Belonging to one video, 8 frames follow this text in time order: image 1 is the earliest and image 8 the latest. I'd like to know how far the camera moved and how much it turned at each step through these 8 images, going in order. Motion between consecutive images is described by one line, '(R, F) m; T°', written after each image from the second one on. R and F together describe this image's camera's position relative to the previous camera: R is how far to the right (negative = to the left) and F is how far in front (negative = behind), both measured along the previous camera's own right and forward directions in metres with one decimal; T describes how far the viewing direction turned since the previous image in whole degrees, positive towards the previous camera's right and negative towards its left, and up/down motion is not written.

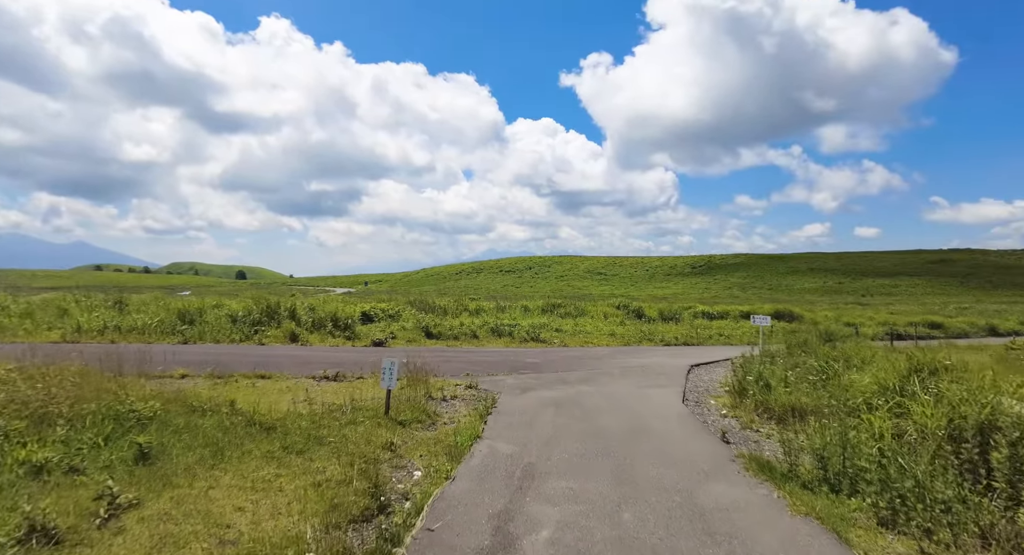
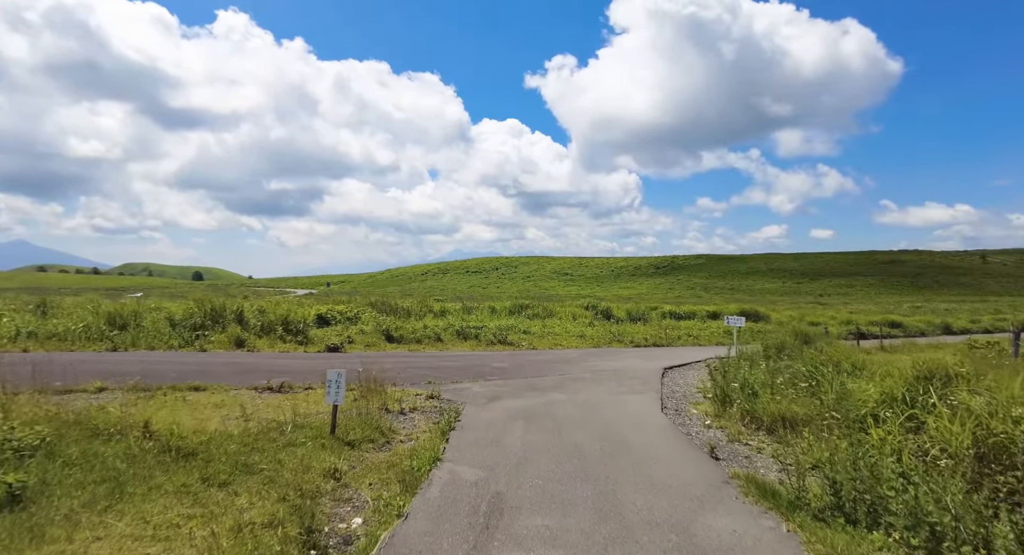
(0.0, +1.0) m; +4°
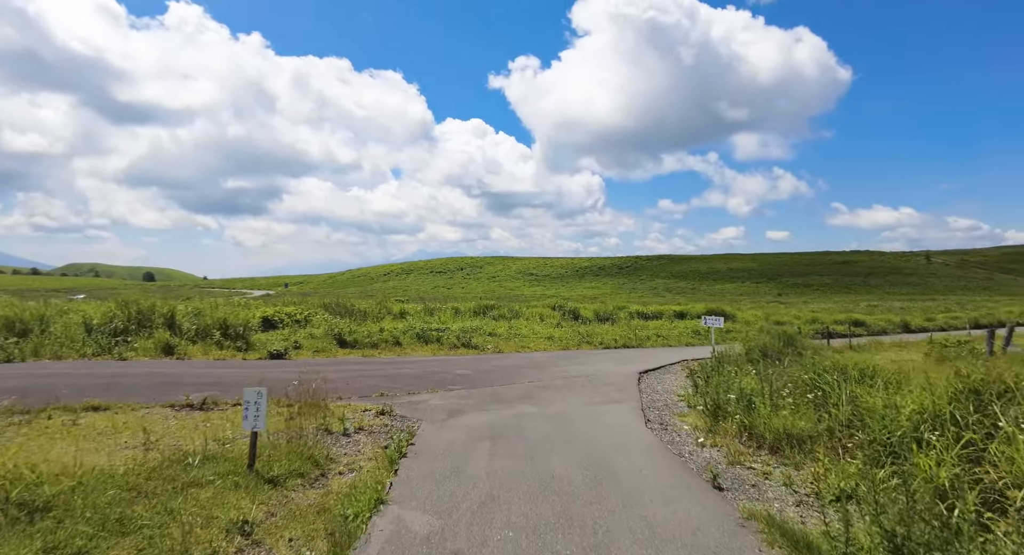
(0.0, +1.4) m; +4°
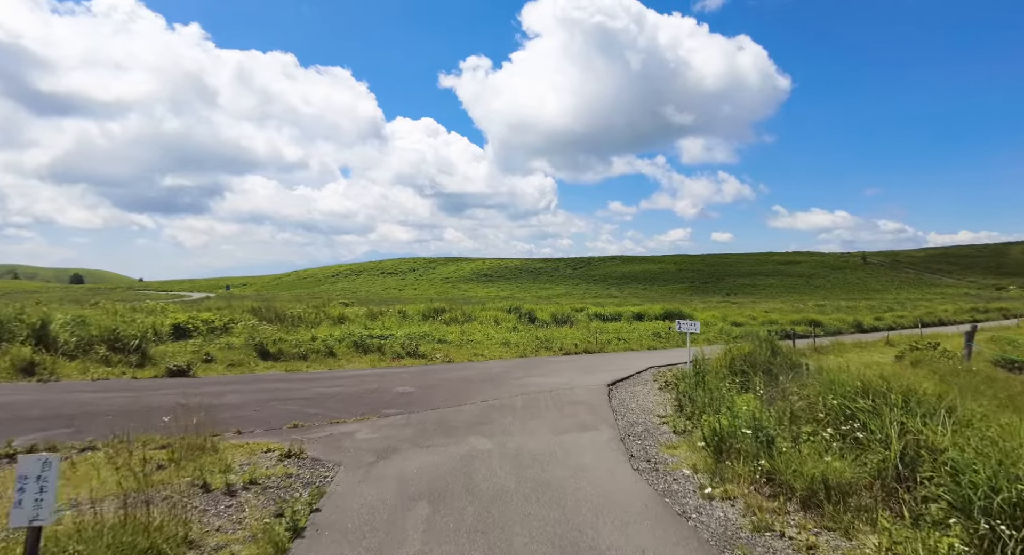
(+0.1, +2.1) m; +5°
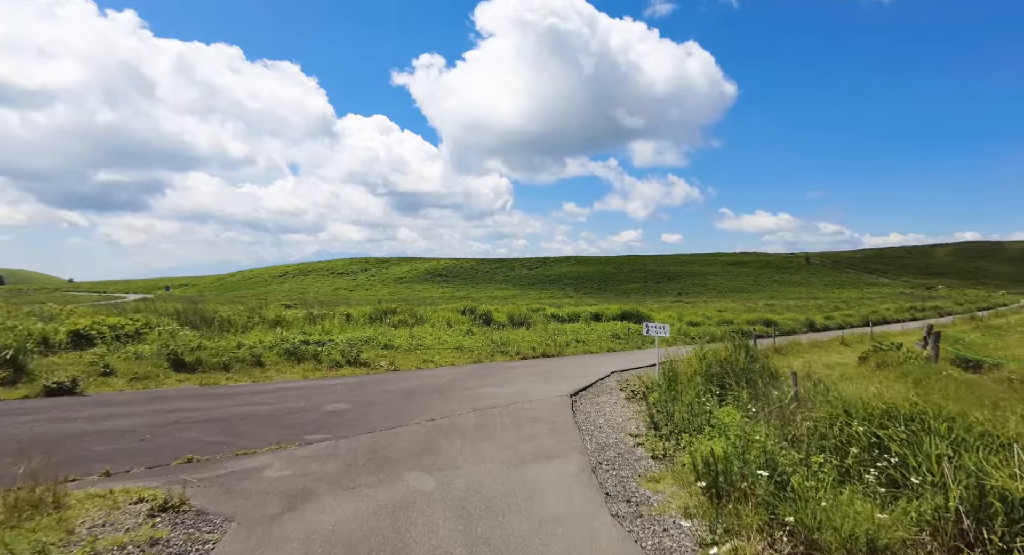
(+0.1, +1.5) m; +5°
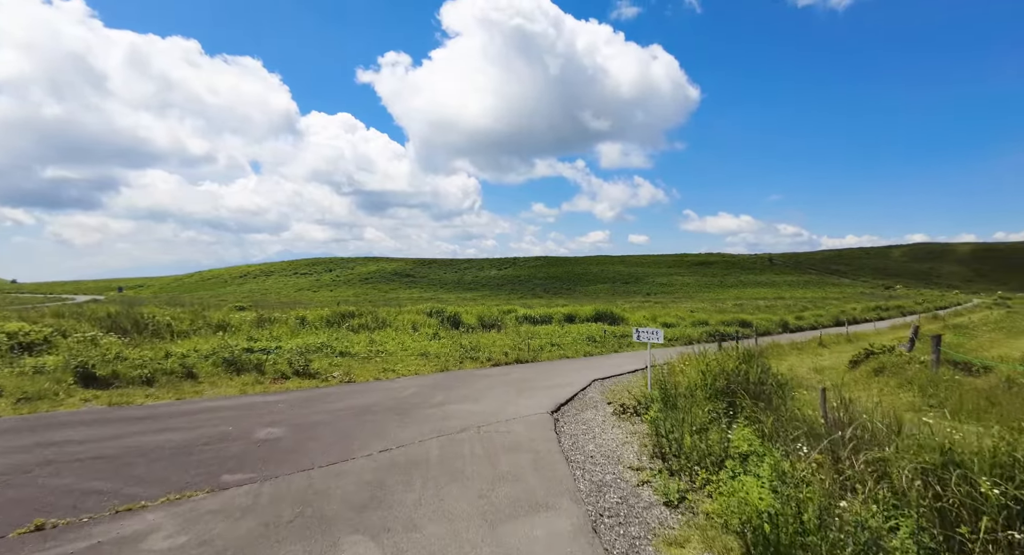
(-0.1, +1.7) m; +4°
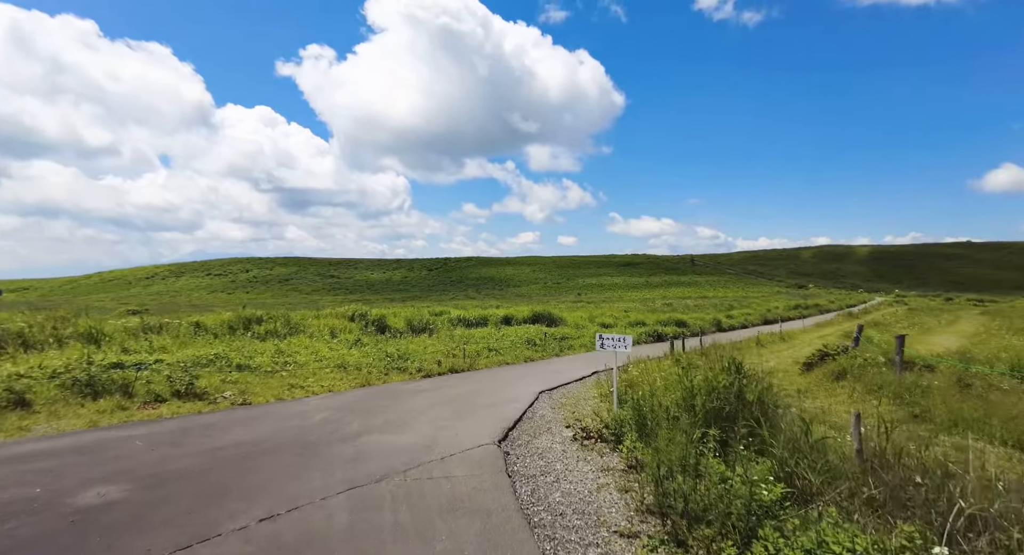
(-0.1, +2.1) m; +8°
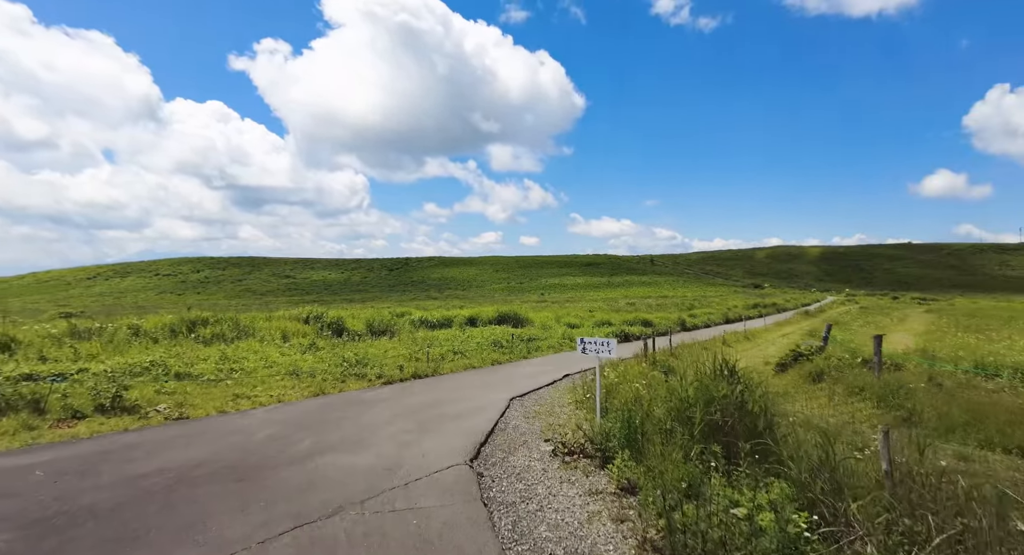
(-0.2, +0.9) m; +4°
